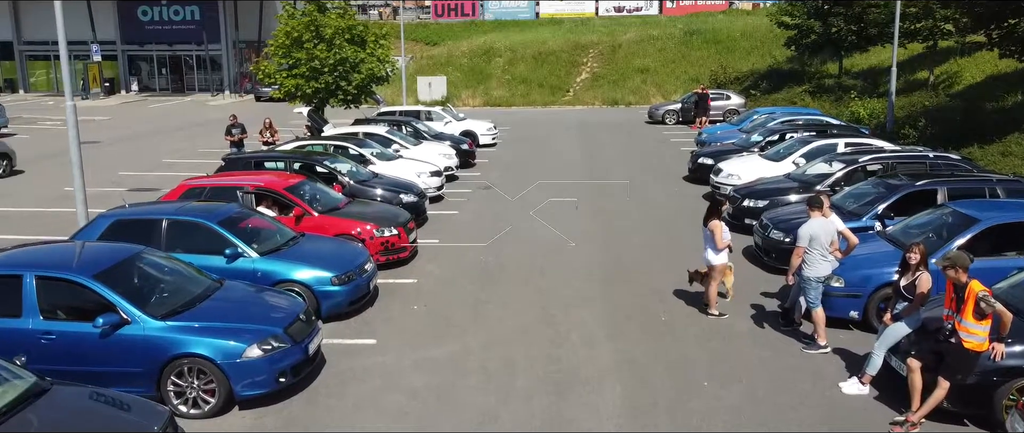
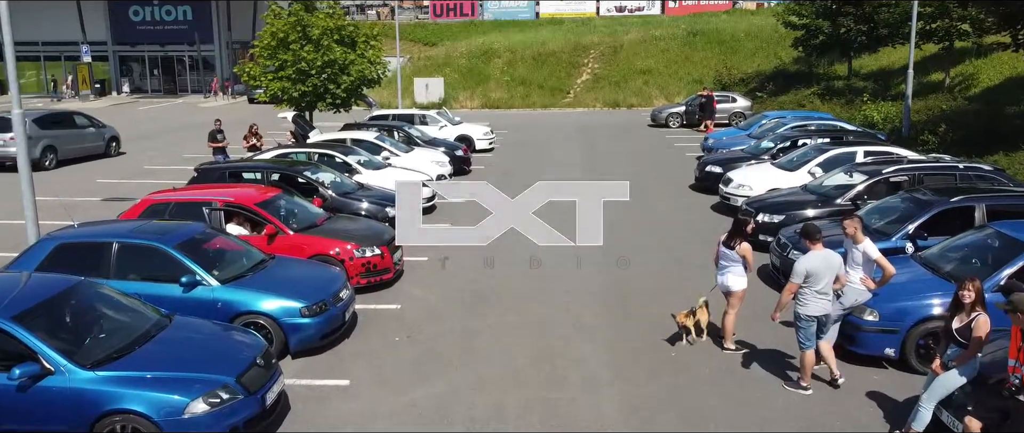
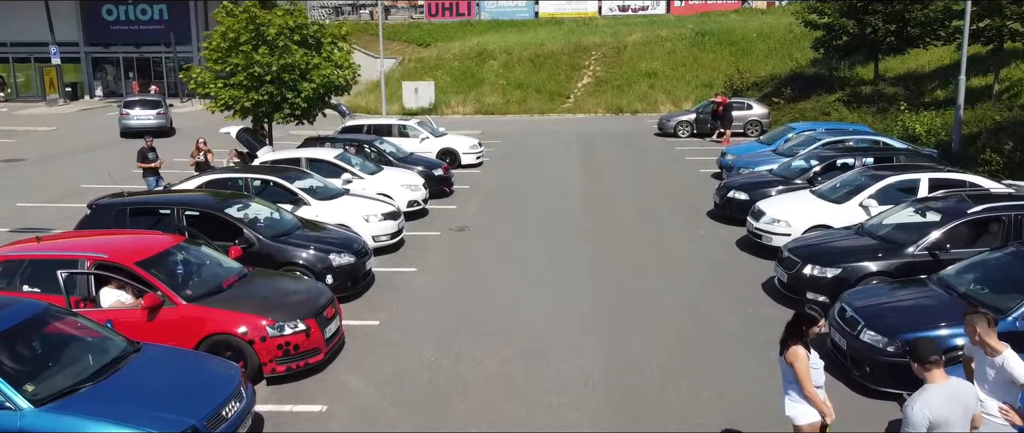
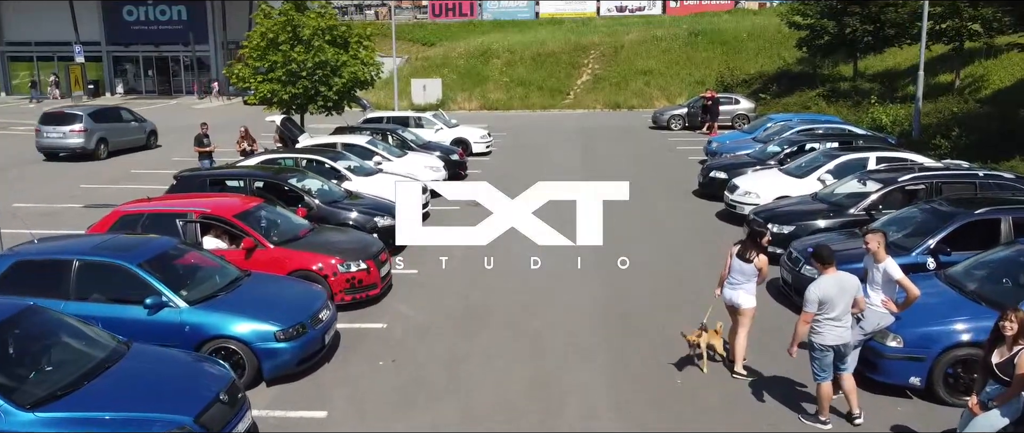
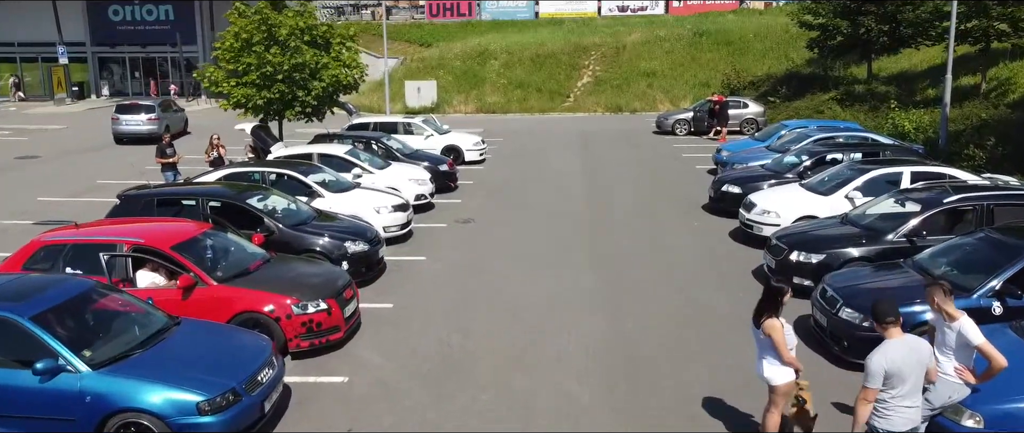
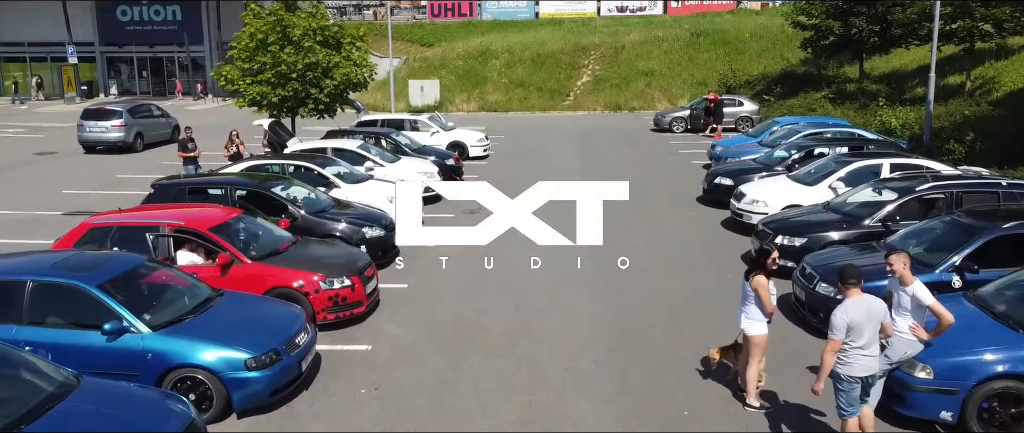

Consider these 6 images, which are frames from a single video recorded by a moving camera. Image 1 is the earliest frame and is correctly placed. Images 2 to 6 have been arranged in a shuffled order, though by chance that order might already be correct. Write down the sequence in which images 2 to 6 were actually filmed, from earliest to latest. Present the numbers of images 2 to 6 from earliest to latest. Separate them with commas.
2, 4, 6, 5, 3
